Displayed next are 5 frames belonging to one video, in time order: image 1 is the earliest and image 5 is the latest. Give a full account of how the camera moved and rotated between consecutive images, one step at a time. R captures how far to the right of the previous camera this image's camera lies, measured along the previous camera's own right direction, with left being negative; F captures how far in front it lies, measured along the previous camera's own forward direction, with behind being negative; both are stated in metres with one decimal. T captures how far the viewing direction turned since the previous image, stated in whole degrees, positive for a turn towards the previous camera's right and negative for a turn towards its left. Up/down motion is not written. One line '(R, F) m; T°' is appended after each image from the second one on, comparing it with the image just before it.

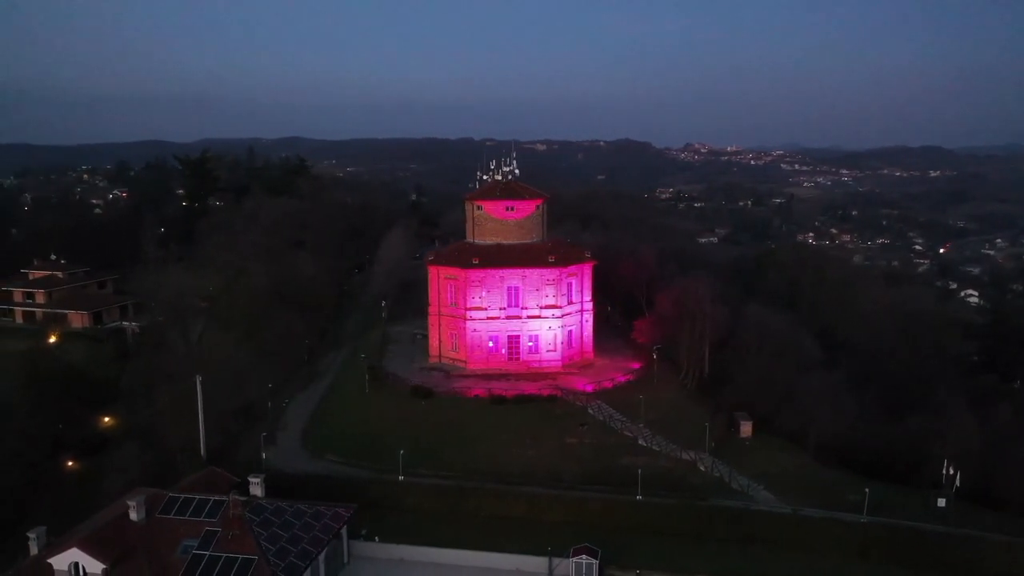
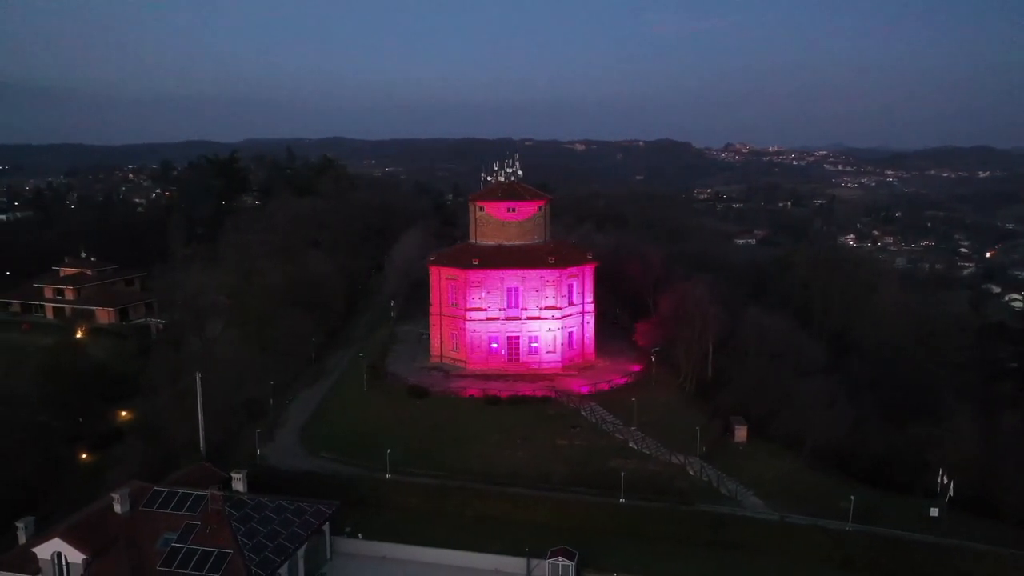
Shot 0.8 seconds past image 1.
(+1.7, -0.1) m; -2°
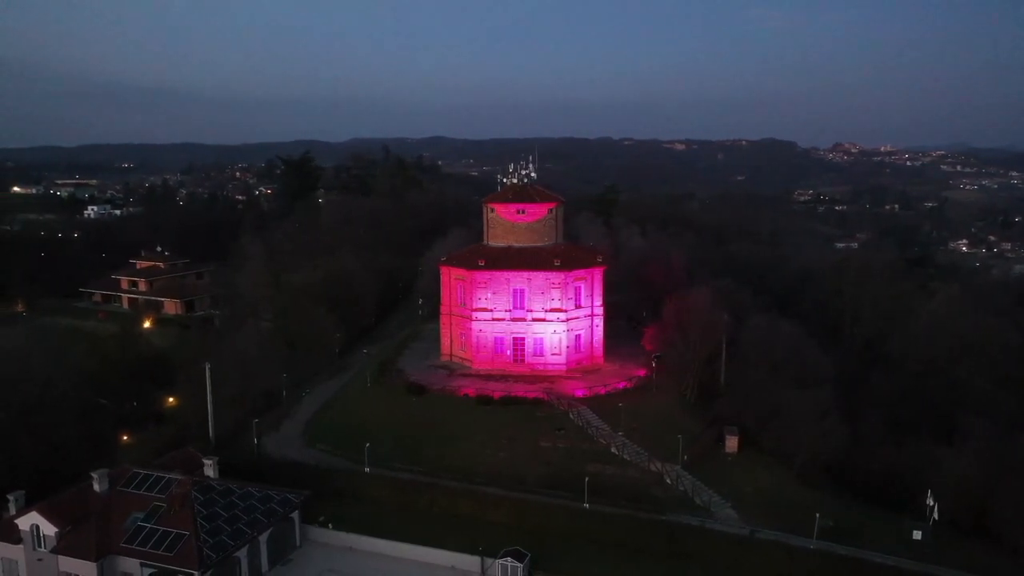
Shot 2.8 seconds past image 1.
(+4.1, -0.1) m; -6°
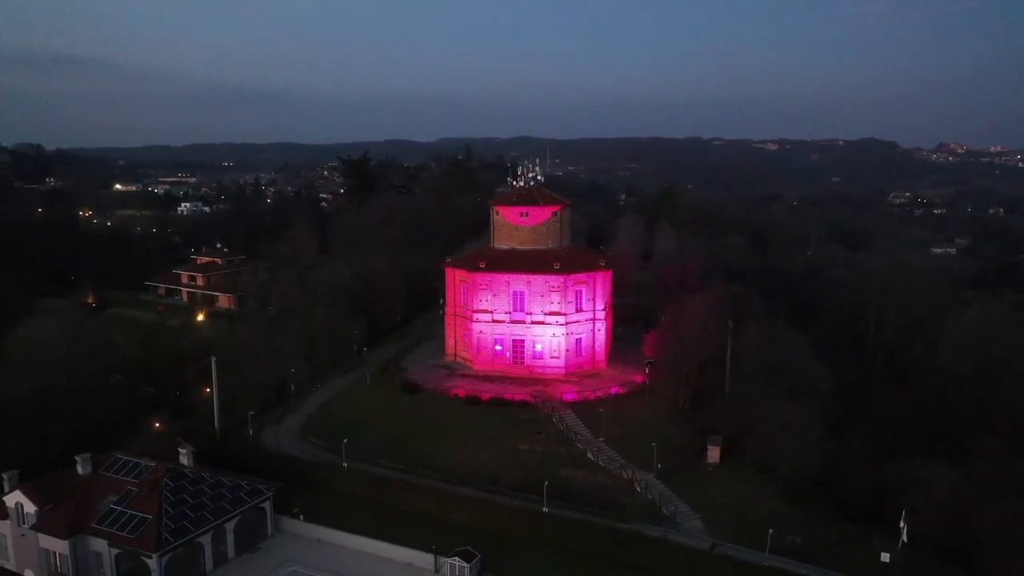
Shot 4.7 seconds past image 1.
(+3.9, -0.1) m; -6°
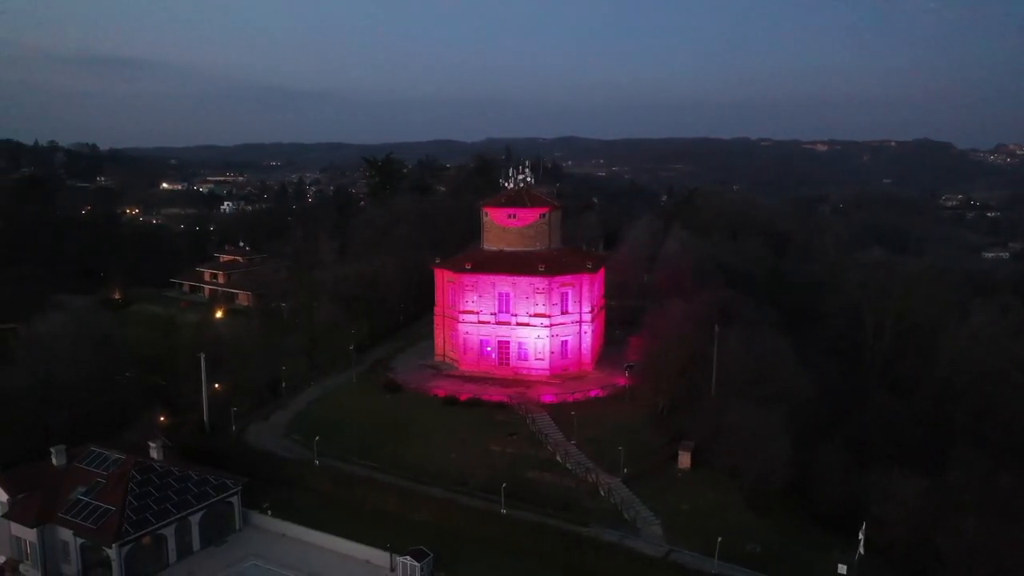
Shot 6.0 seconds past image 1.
(+2.7, -0.1) m; -3°
